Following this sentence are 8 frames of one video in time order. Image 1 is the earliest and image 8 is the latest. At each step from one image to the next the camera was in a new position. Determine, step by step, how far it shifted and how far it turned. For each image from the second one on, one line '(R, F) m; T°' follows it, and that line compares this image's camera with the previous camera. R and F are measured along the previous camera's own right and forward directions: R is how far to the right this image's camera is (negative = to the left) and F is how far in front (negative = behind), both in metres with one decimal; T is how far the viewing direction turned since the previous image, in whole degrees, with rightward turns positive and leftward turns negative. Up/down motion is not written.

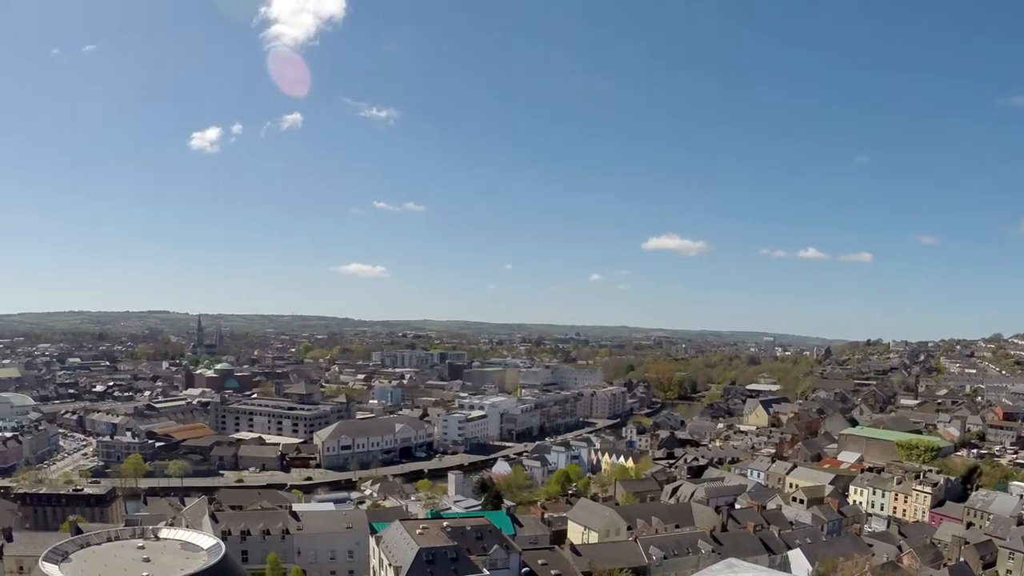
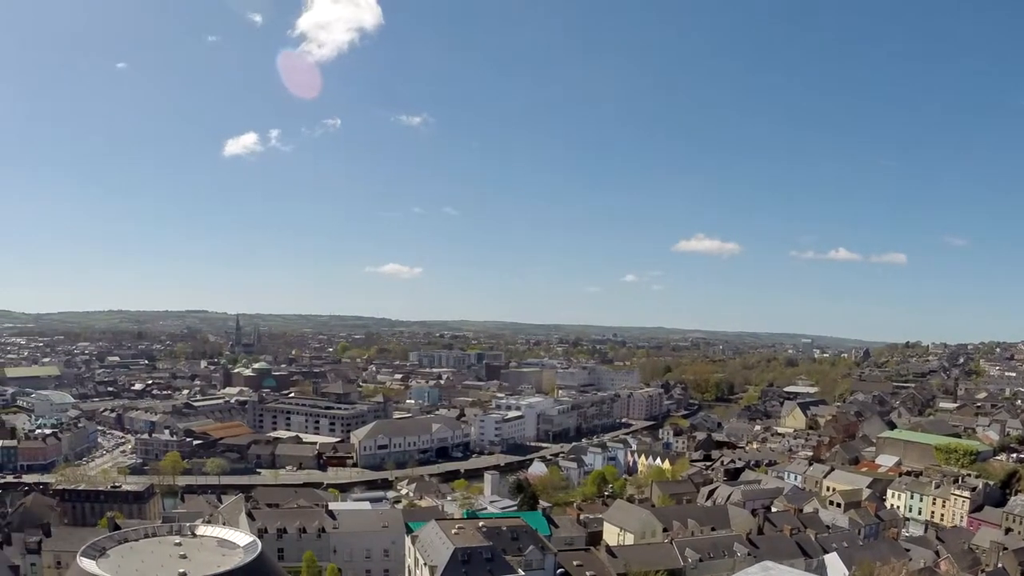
(+0.4, +0.2) m; -3°
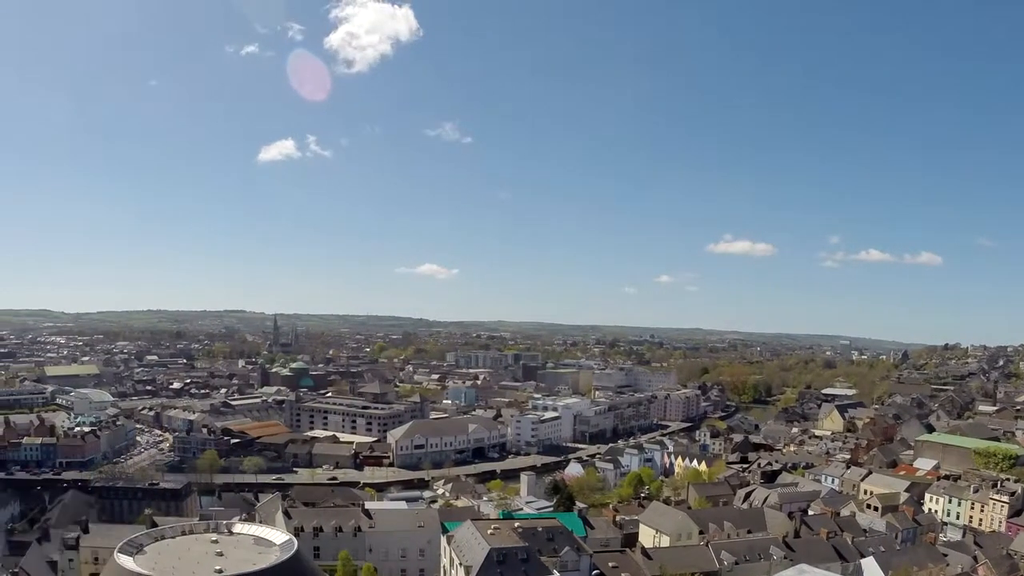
(+0.4, +0.1) m; -3°
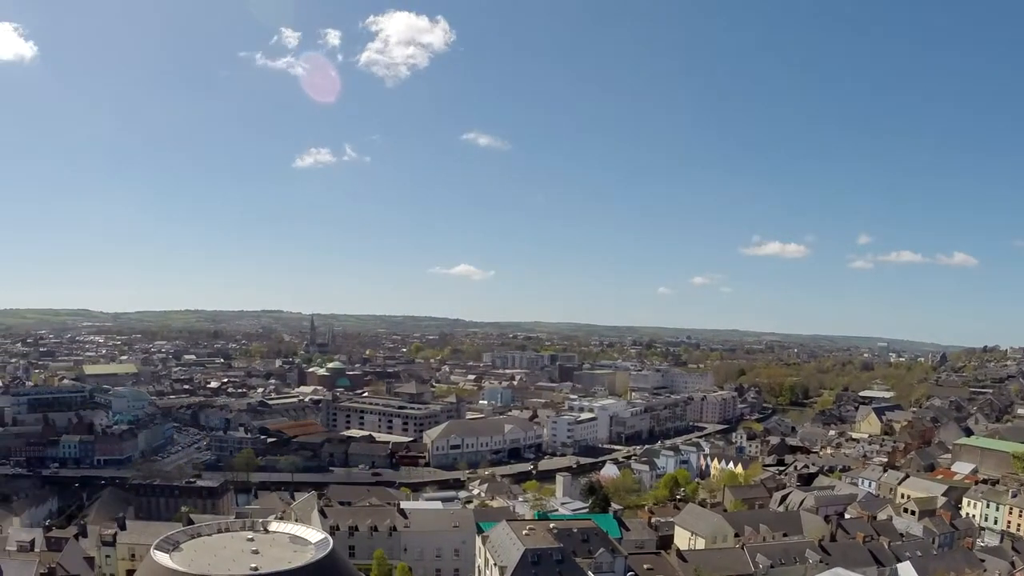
(+0.4, 0.0) m; -3°
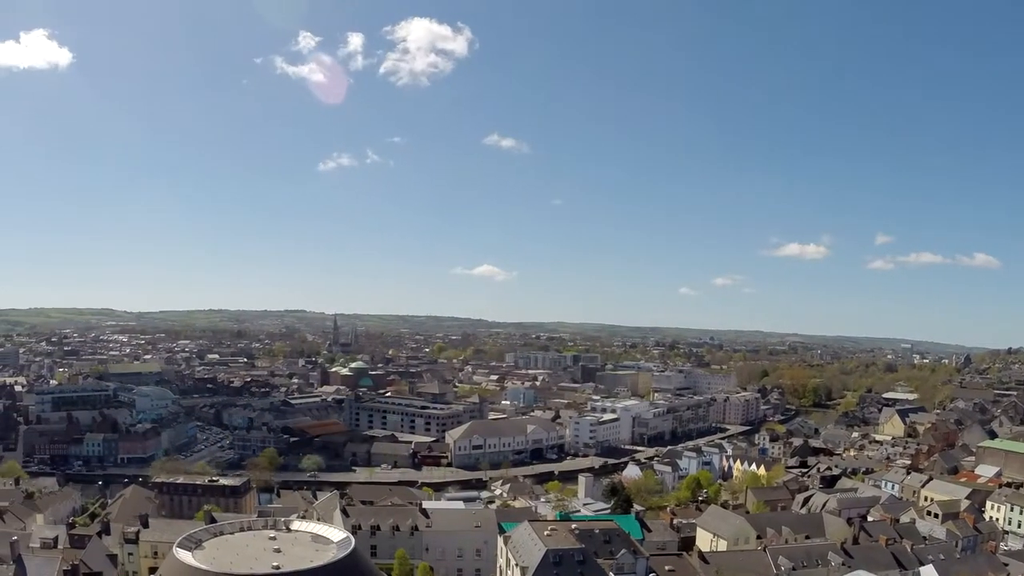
(+0.3, 0.0) m; -2°
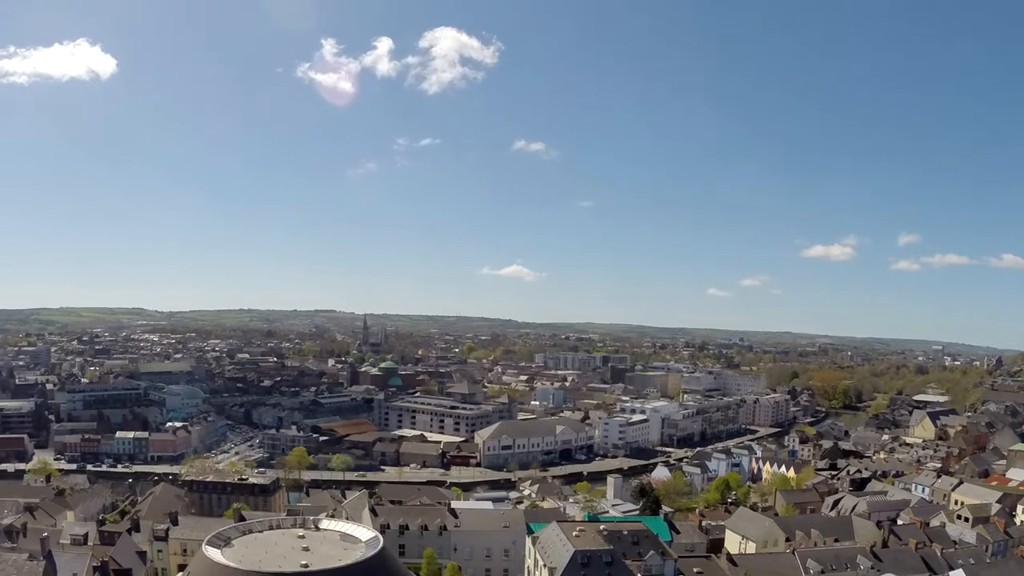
(+0.4, -0.1) m; -3°
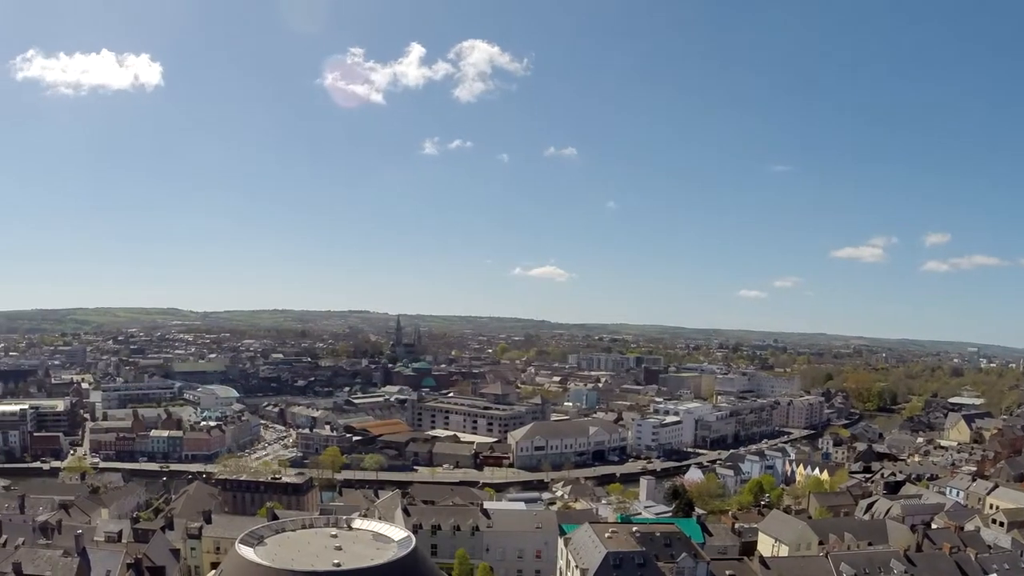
(+0.4, -0.2) m; -3°
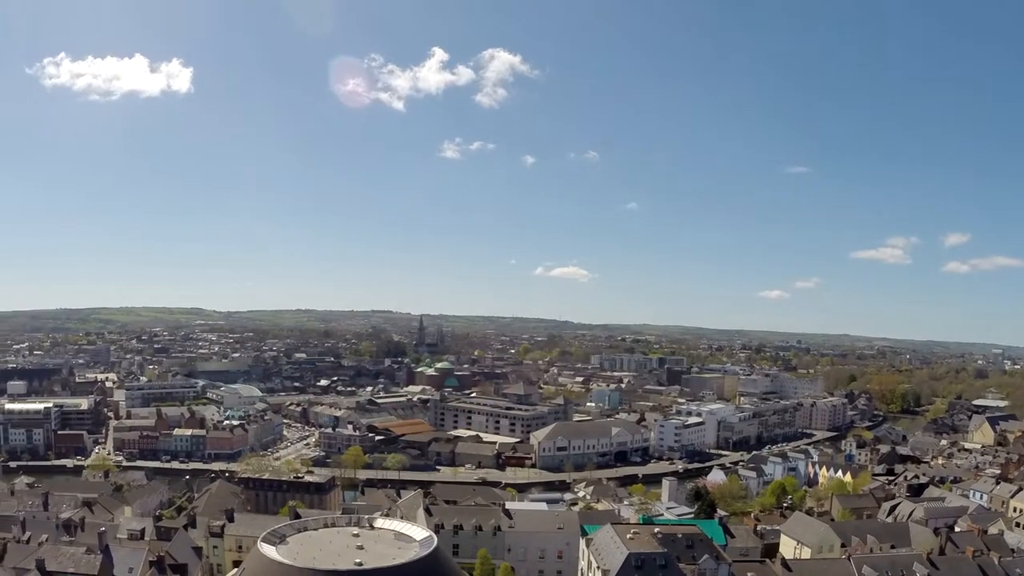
(+0.3, -0.2) m; -2°
